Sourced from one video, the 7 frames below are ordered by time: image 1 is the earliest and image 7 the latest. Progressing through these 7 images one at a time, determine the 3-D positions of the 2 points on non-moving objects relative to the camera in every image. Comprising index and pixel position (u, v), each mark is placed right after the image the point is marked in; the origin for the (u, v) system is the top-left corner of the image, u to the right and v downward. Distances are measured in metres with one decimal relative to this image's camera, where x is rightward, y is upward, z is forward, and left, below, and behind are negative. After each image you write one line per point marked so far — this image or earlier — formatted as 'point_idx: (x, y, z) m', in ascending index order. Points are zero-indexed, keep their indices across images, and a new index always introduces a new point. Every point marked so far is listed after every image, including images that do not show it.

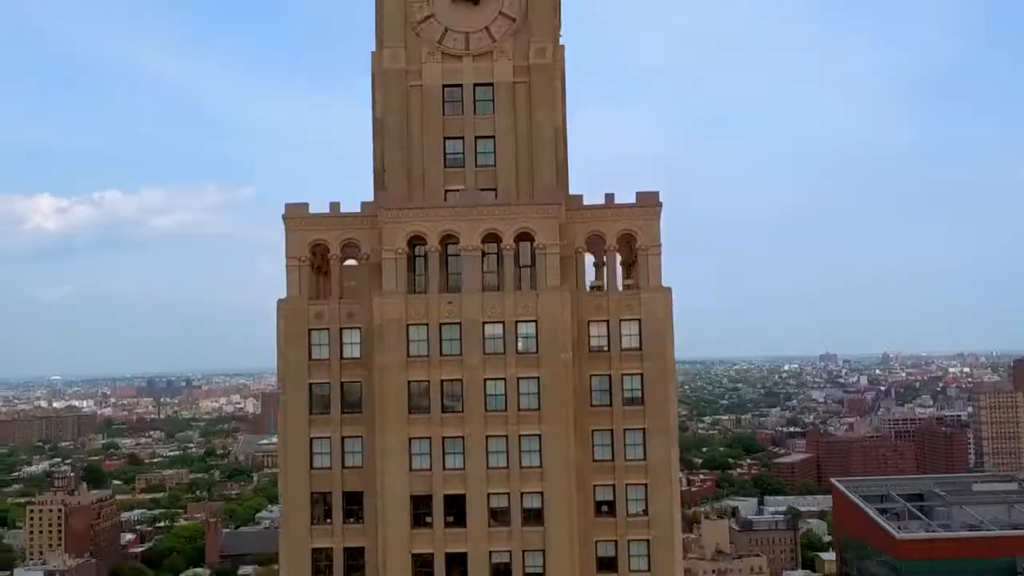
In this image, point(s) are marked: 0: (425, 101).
0: (-1.0, +1.9, +10.2) m
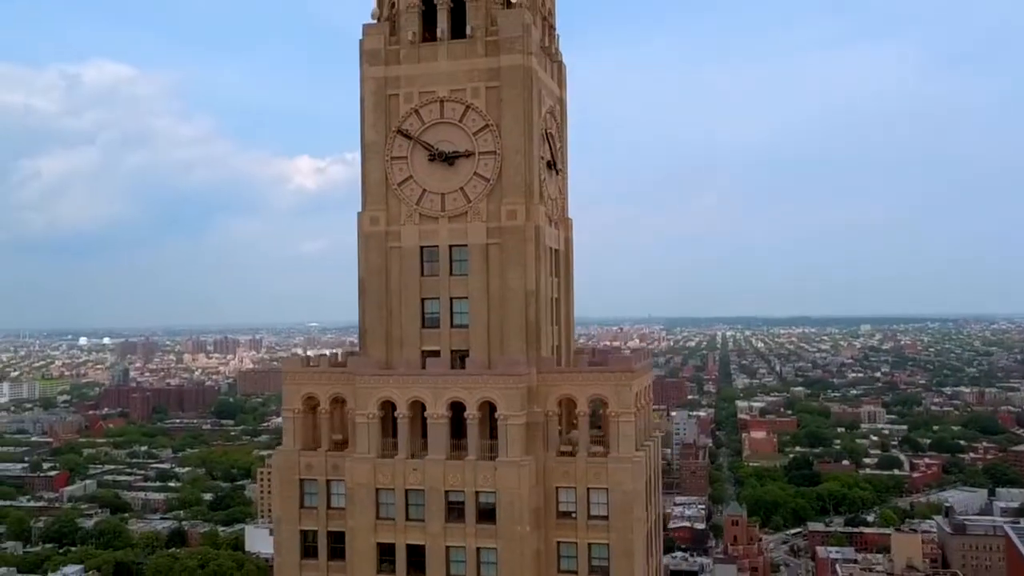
0: (-1.3, +0.2, +10.5) m
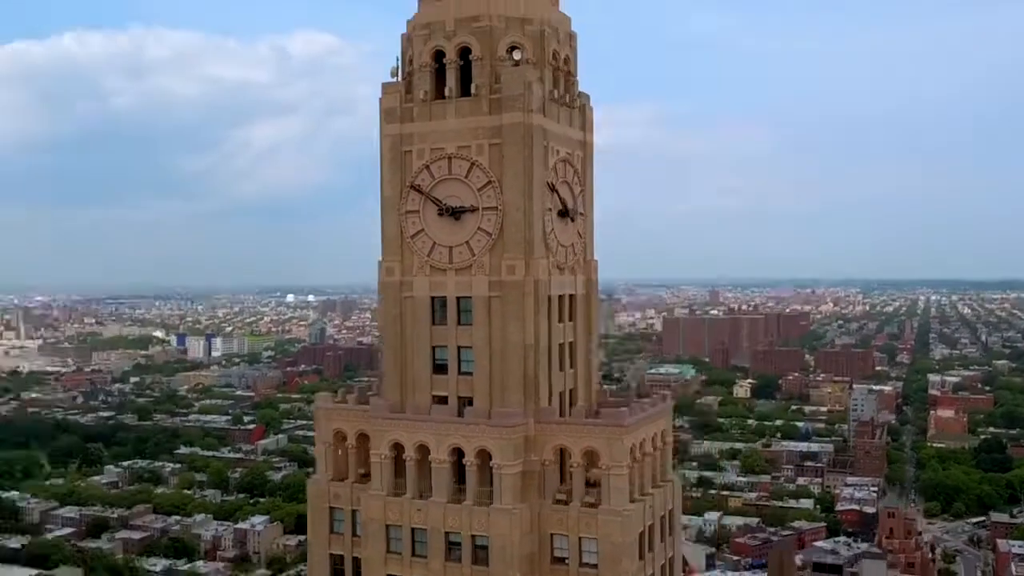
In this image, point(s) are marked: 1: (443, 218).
0: (-1.2, -0.3, +11.1) m
1: (-0.7, +0.9, +10.9) m
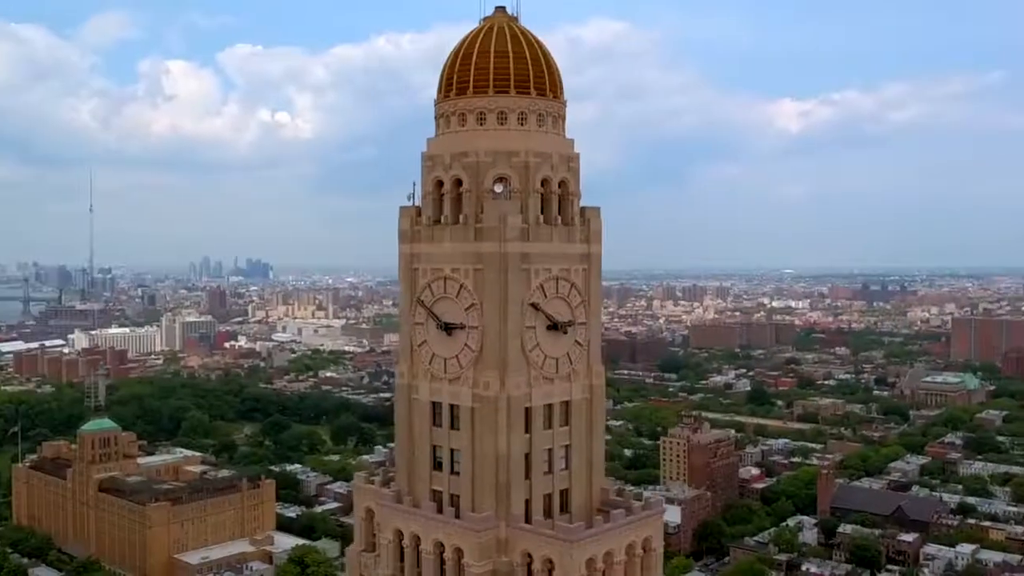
0: (-1.3, -1.7, +12.4) m
1: (-0.9, -0.5, +12.1) m
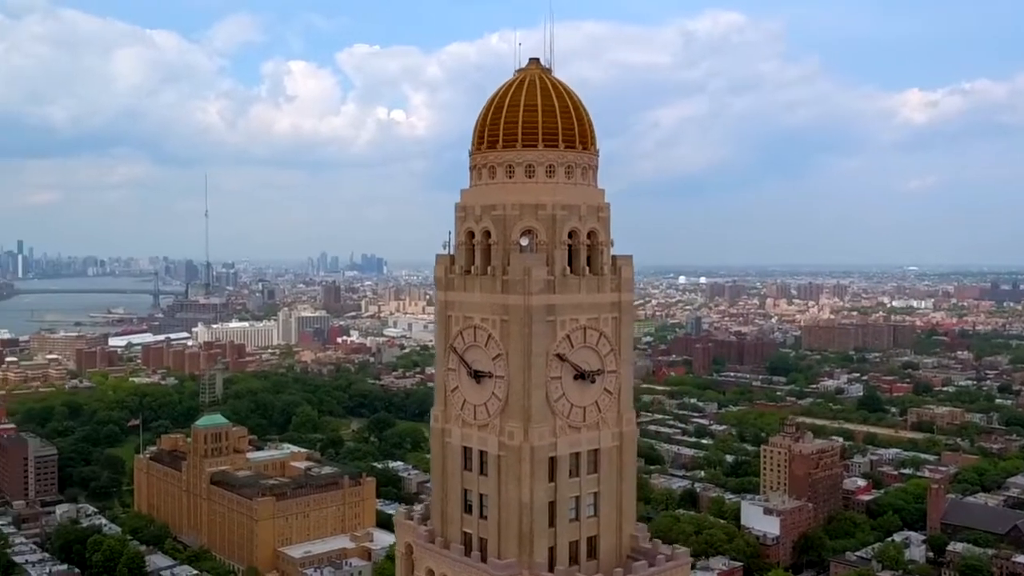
0: (-0.9, -2.3, +12.8) m
1: (-0.5, -1.1, +12.4) m
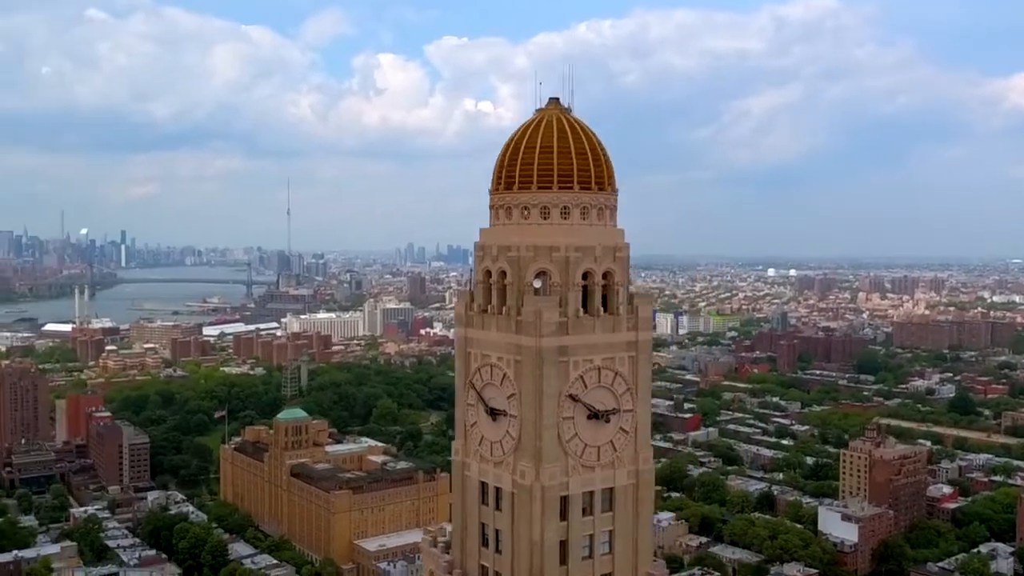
0: (-0.6, -2.8, +13.0) m
1: (-0.3, -1.6, +12.7) m
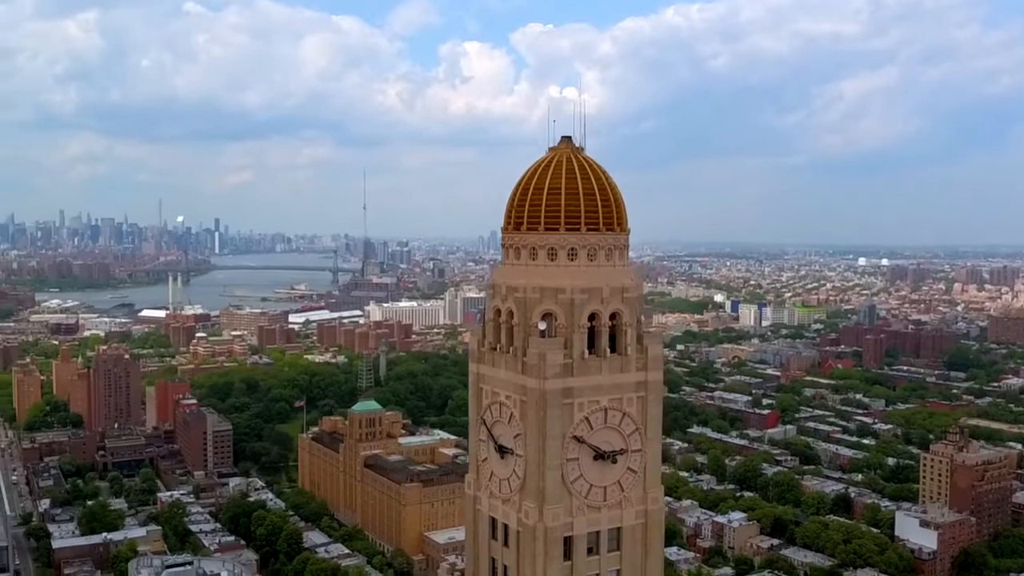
0: (-0.5, -3.3, +13.2) m
1: (-0.2, -2.1, +12.8) m
